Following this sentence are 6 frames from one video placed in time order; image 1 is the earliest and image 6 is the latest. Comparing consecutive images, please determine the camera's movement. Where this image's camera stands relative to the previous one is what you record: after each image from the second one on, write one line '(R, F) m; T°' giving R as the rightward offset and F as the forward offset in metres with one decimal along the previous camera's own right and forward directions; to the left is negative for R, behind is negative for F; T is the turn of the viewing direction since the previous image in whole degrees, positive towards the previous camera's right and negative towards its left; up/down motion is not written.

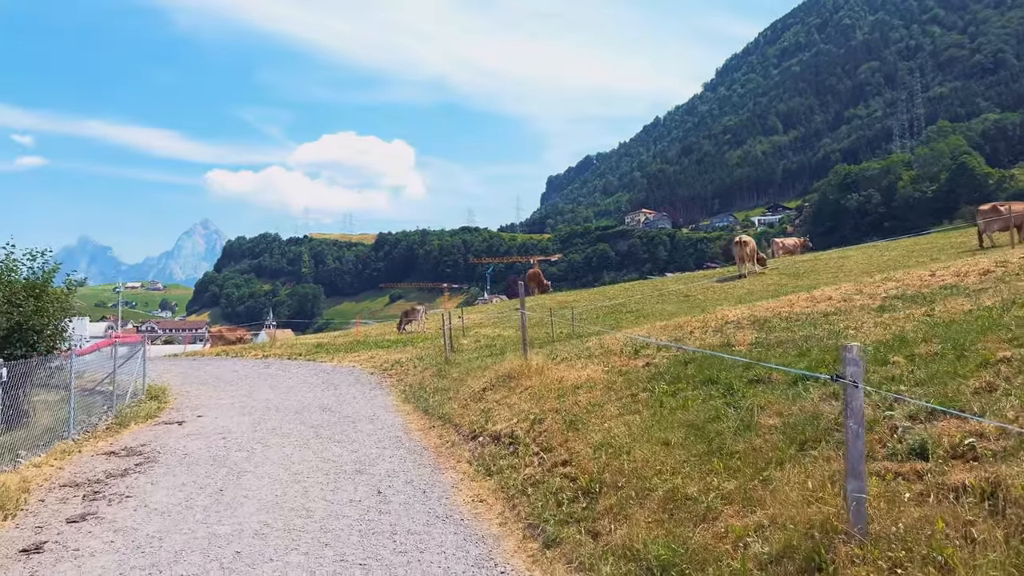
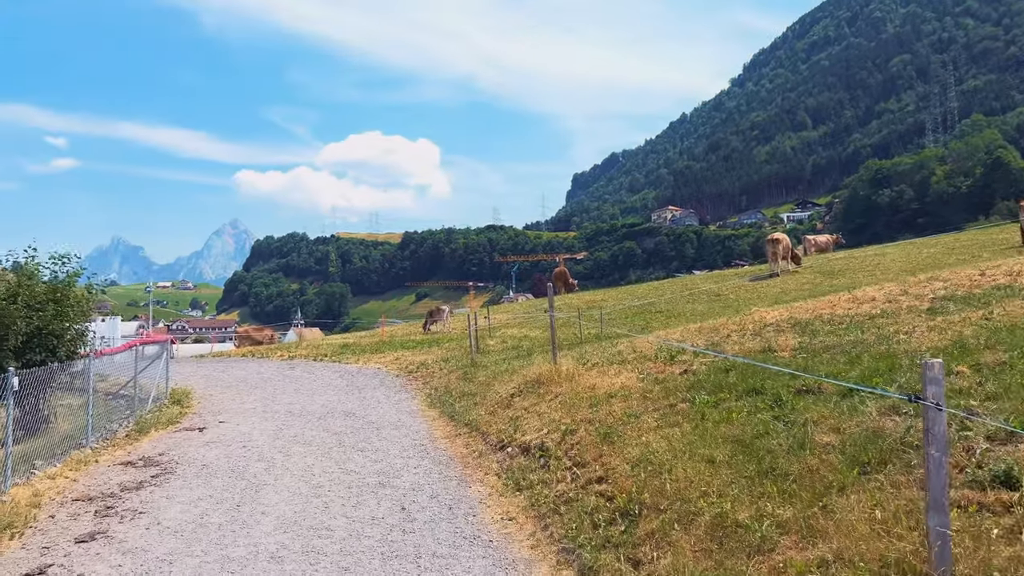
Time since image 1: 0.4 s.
(-0.1, +0.6) m; -2°
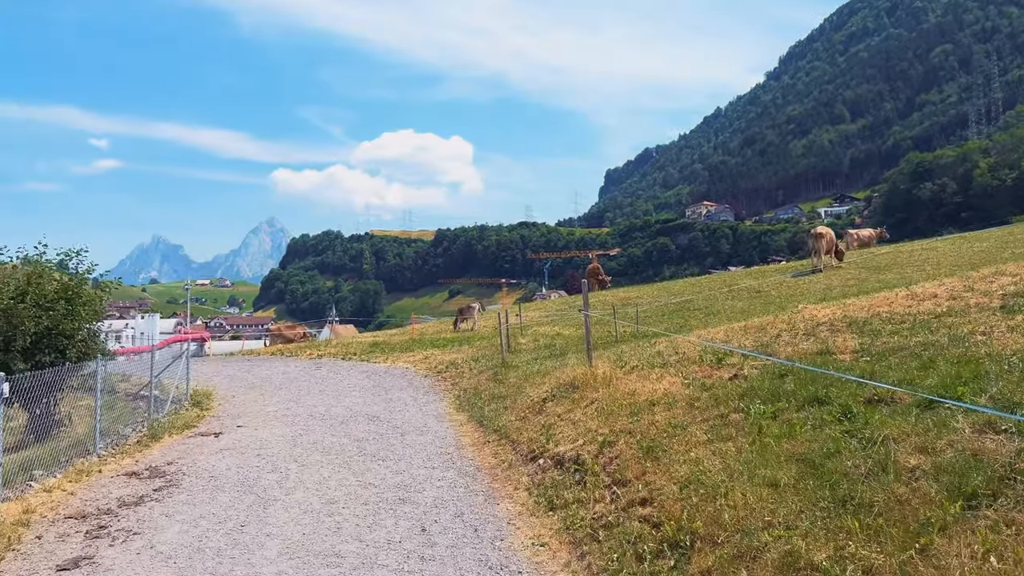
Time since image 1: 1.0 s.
(0.0, +1.0) m; -3°
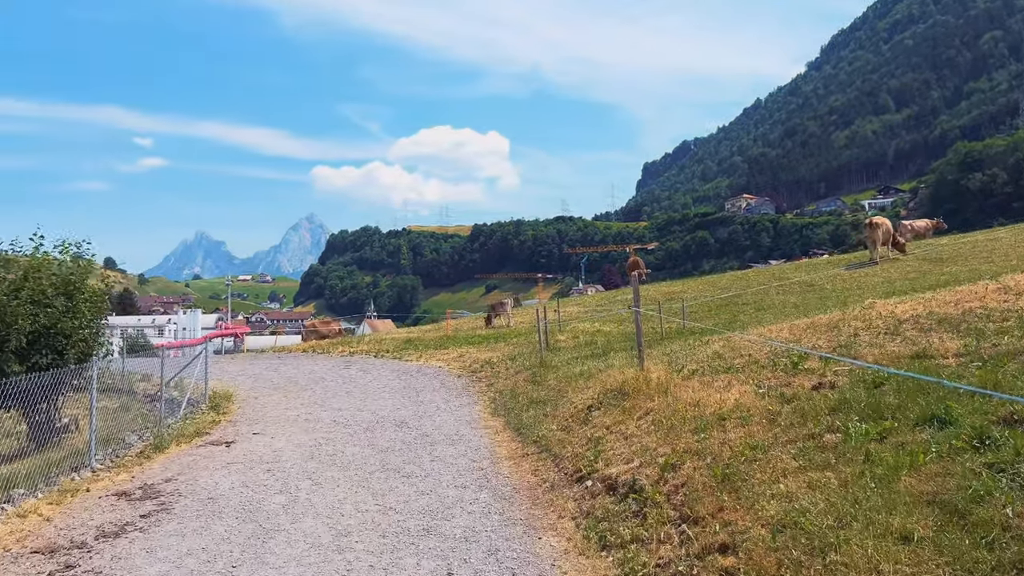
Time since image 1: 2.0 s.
(-0.1, +1.5) m; -3°
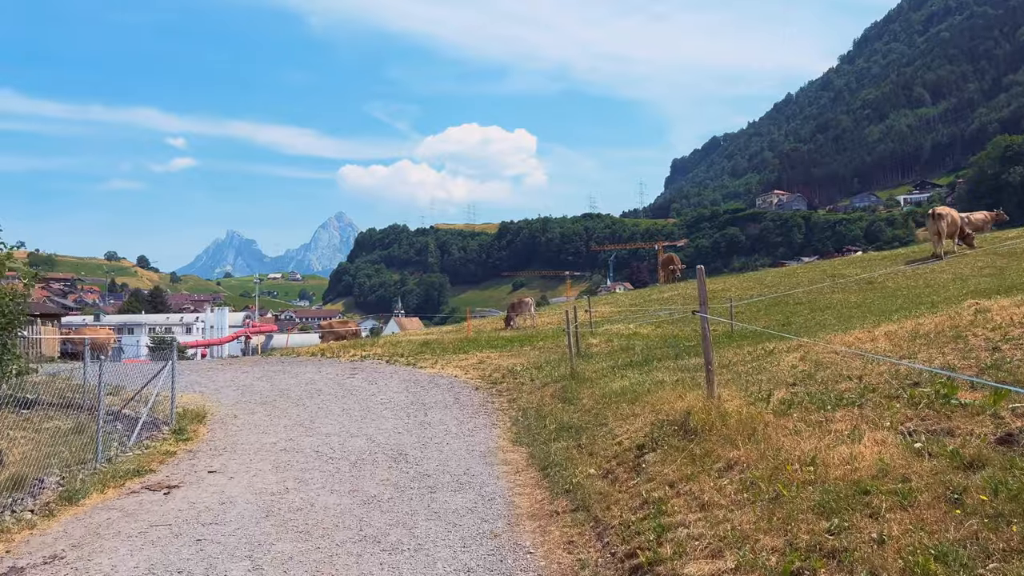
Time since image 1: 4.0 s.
(0.0, +3.0) m; -2°
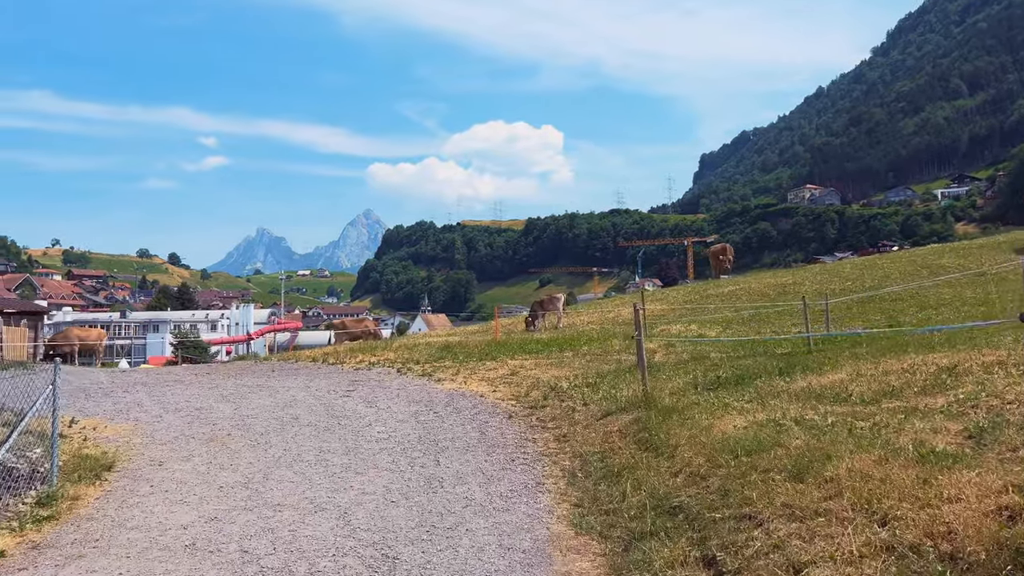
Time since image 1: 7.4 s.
(-0.4, +5.1) m; -2°
